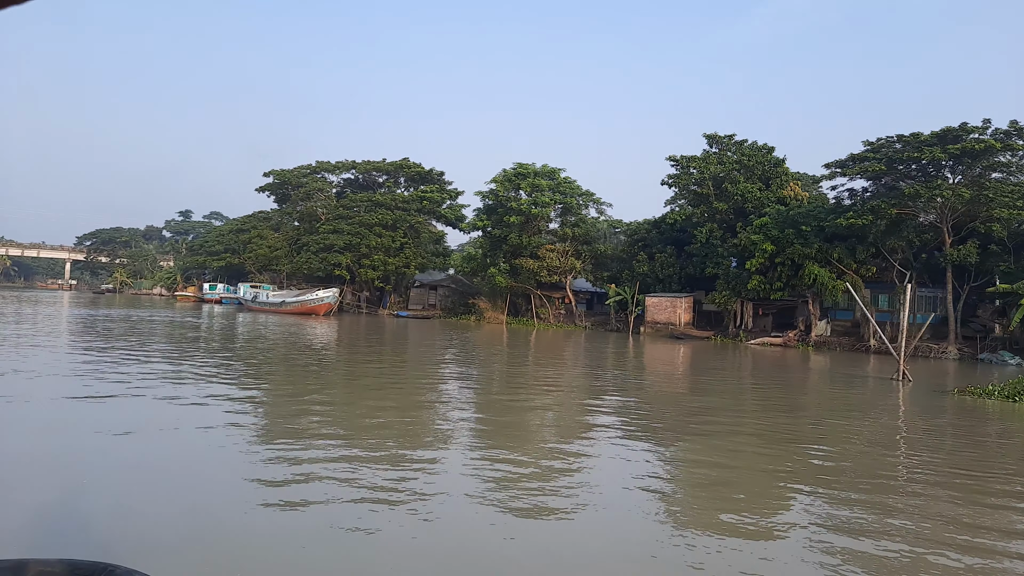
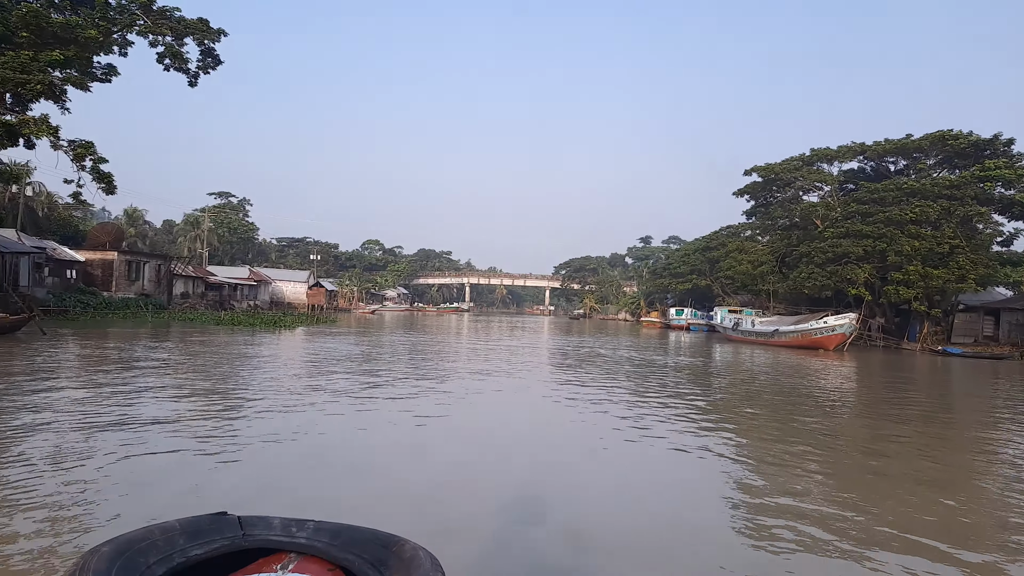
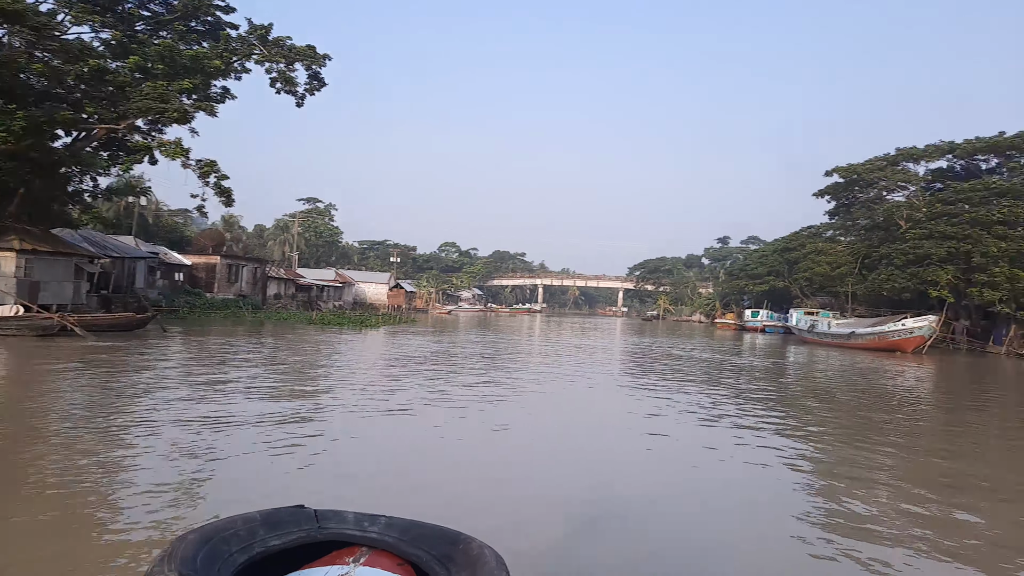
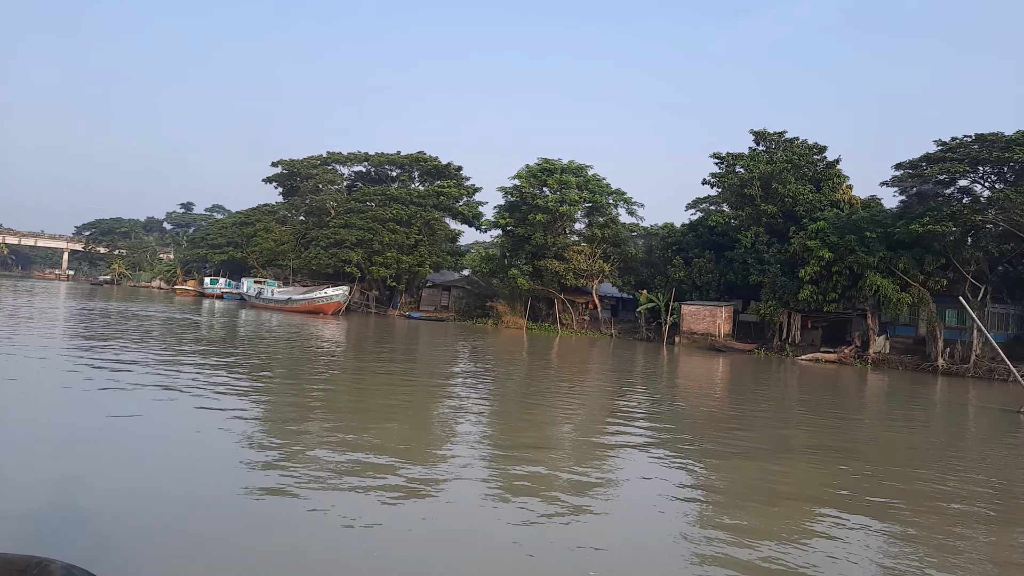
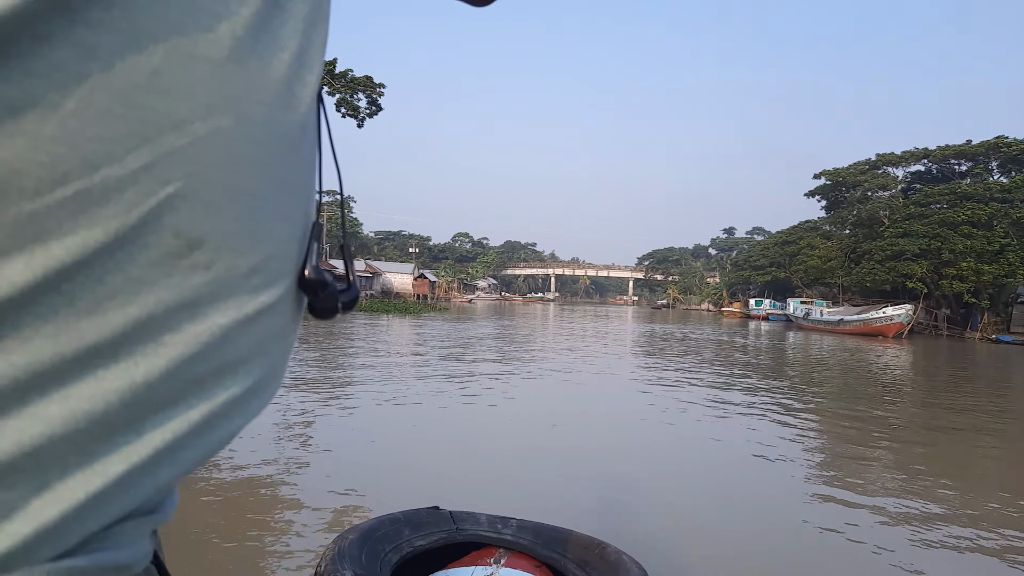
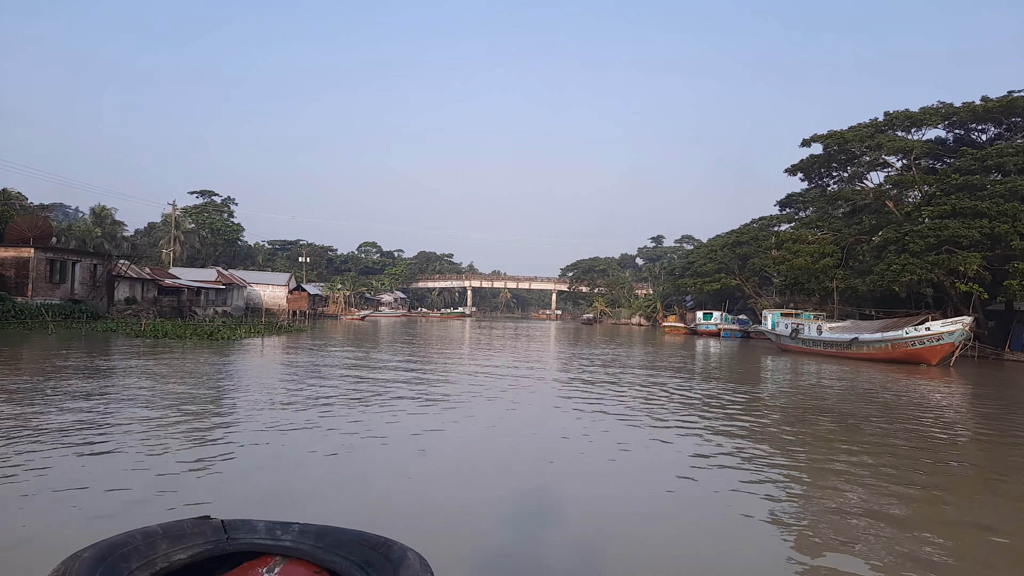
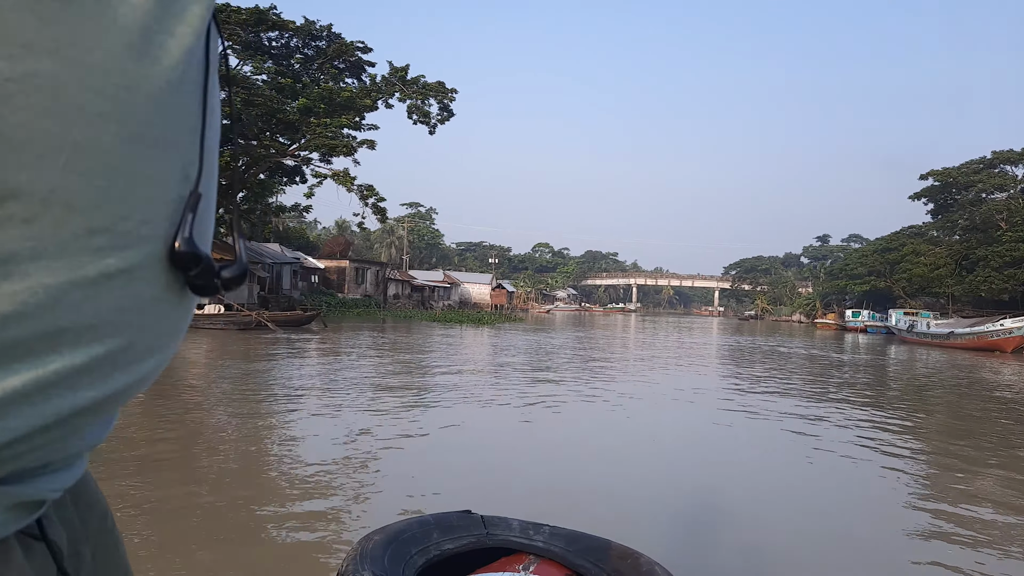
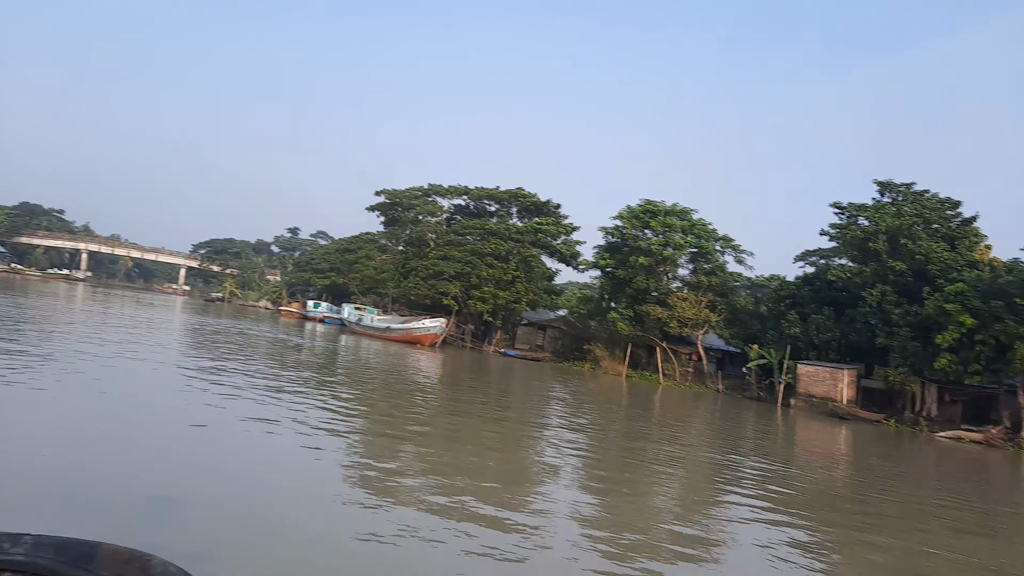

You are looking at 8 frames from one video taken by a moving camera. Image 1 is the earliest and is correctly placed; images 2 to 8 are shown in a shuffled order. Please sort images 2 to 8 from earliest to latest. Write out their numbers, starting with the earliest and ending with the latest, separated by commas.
4, 8, 5, 7, 3, 2, 6
